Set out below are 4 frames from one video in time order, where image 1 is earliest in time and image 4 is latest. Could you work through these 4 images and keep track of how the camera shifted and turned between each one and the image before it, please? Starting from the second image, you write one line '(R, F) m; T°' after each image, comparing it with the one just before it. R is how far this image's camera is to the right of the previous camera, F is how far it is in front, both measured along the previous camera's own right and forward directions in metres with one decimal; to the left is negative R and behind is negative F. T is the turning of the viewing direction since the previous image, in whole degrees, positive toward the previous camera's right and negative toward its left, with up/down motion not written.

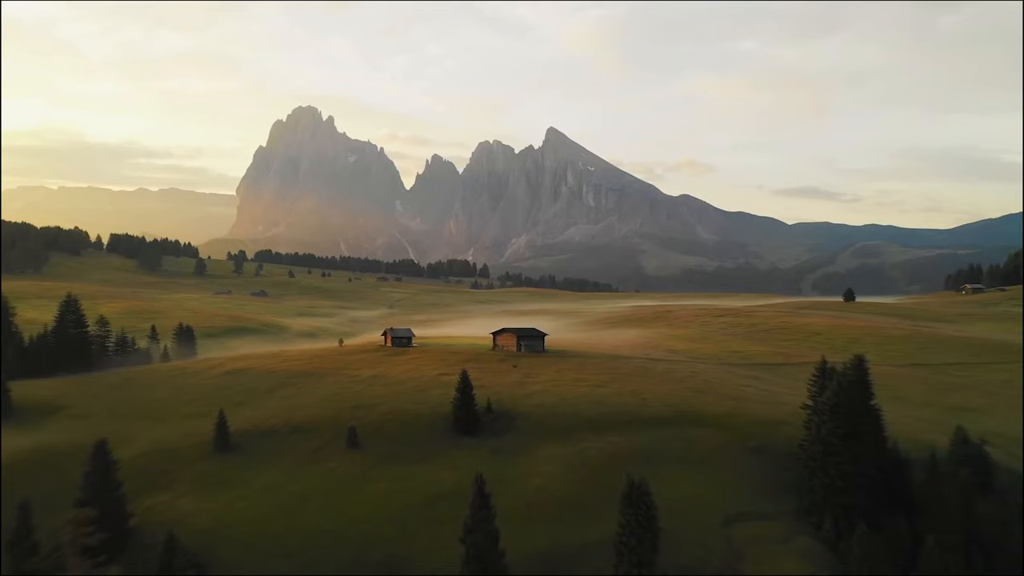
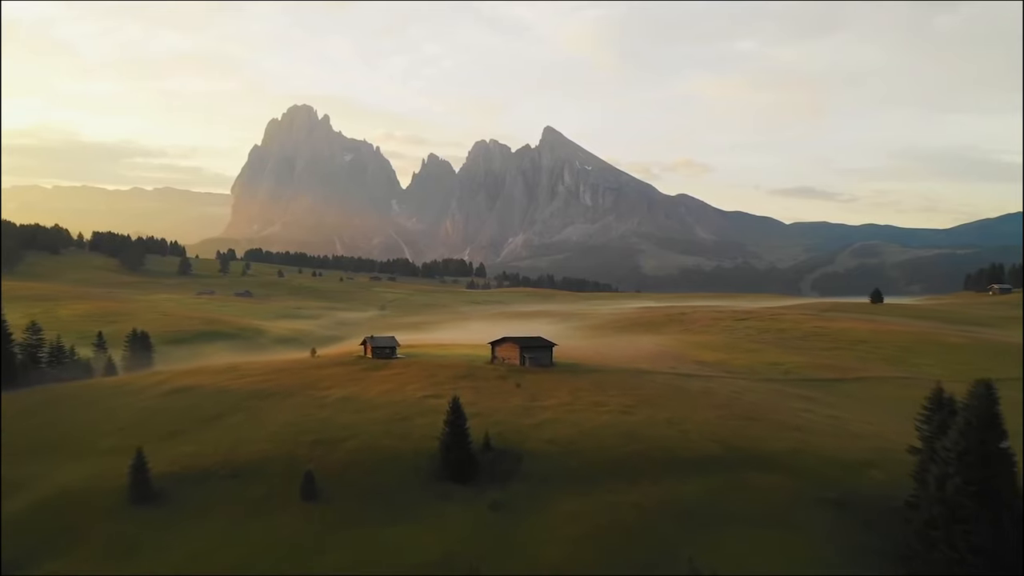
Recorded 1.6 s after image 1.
(-0.2, +3.6) m; 0°
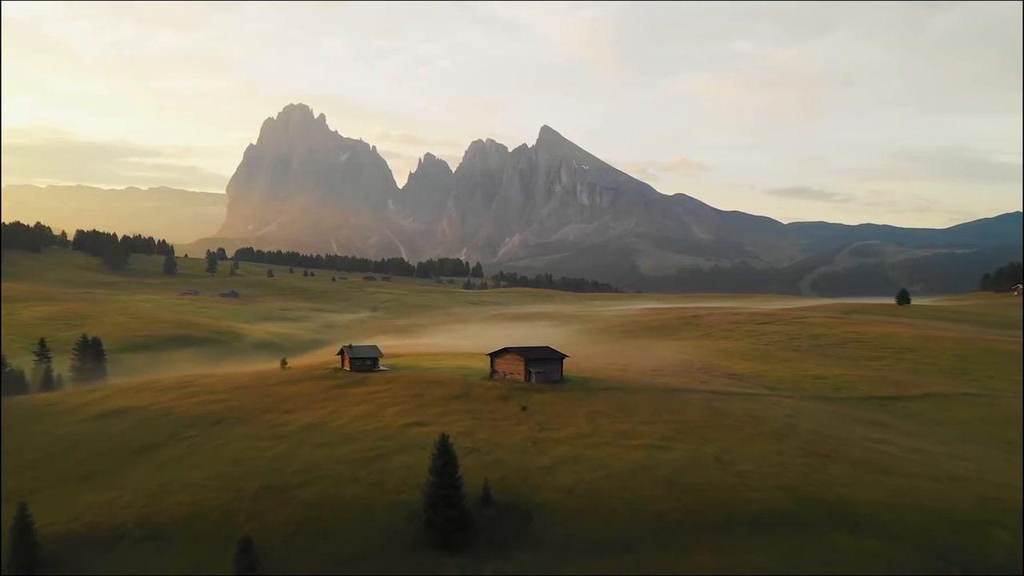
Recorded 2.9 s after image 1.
(-0.2, +3.0) m; 0°
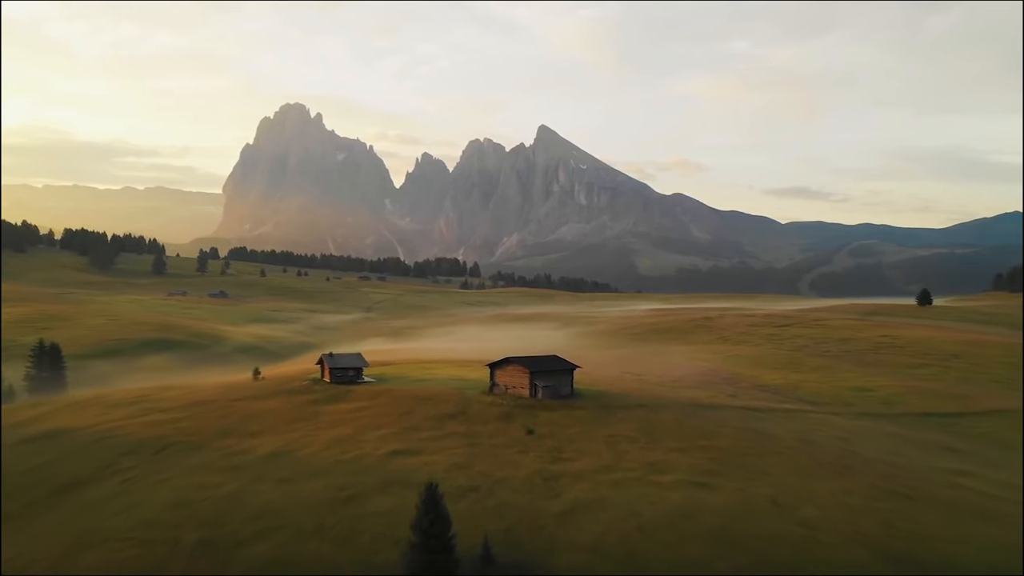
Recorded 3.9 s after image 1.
(-0.1, +2.1) m; 0°
